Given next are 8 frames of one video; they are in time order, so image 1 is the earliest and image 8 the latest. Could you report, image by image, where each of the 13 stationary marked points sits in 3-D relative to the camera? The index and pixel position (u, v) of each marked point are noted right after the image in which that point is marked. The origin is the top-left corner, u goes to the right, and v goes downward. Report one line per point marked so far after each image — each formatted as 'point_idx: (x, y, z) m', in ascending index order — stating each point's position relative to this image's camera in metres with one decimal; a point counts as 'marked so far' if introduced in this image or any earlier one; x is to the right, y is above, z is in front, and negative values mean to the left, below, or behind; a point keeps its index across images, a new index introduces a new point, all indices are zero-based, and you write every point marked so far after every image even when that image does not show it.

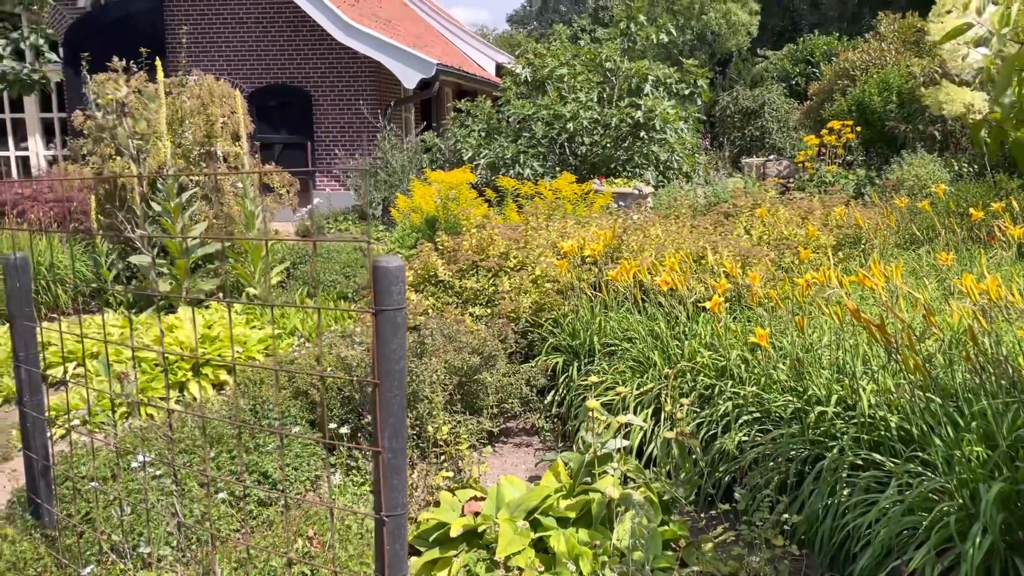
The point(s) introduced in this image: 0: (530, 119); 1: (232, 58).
0: (+0.2, +1.9, +9.7) m
1: (-3.9, +3.2, +11.9) m
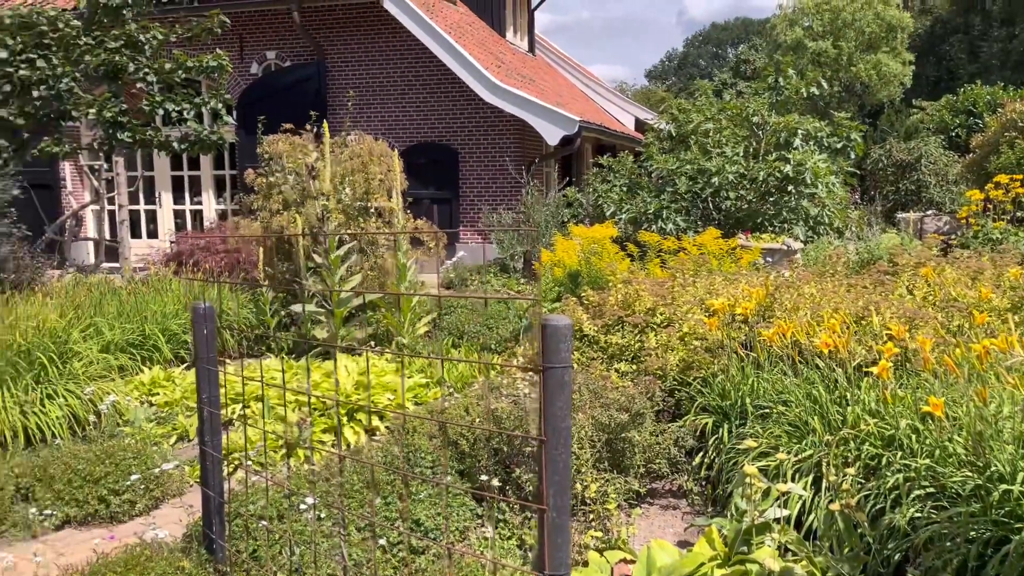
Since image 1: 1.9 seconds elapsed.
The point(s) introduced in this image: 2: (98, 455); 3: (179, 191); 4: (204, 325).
0: (+1.9, +1.3, +9.6) m
1: (-1.9, +2.5, +12.5) m
2: (-2.0, -0.8, +4.1) m
3: (-5.3, +1.5, +13.3) m
4: (-1.1, -0.1, +2.9) m
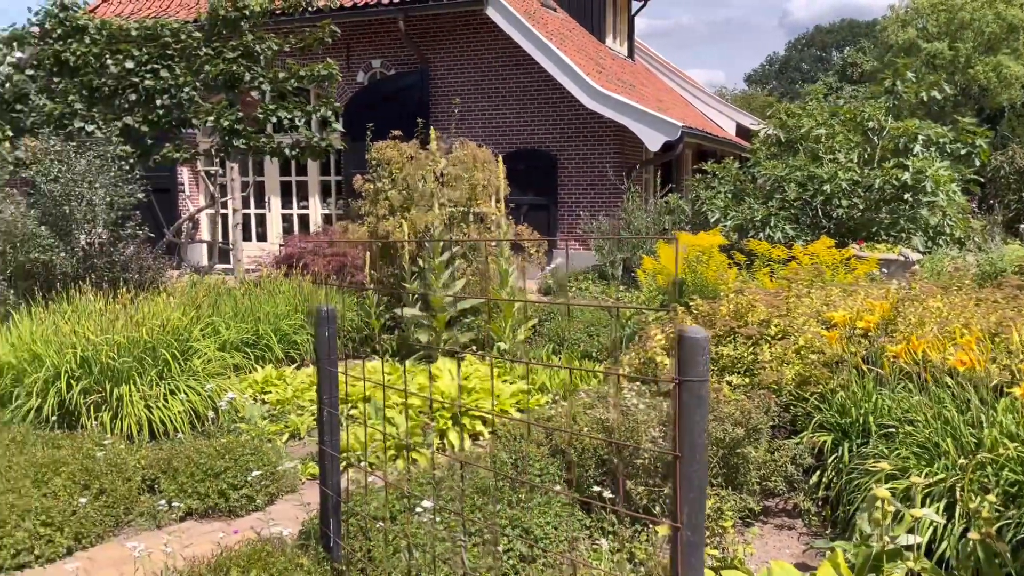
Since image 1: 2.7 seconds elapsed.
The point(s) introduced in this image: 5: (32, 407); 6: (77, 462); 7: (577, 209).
0: (+3.0, +1.2, +9.3) m
1: (-0.4, +2.4, +12.6) m
2: (-1.5, -0.8, +4.3) m
3: (-3.7, +1.5, +13.8) m
4: (-0.7, -0.1, +3.0) m
5: (-2.8, -0.7, +4.9) m
6: (-2.1, -0.8, +4.0) m
7: (+0.9, +1.2, +12.2) m
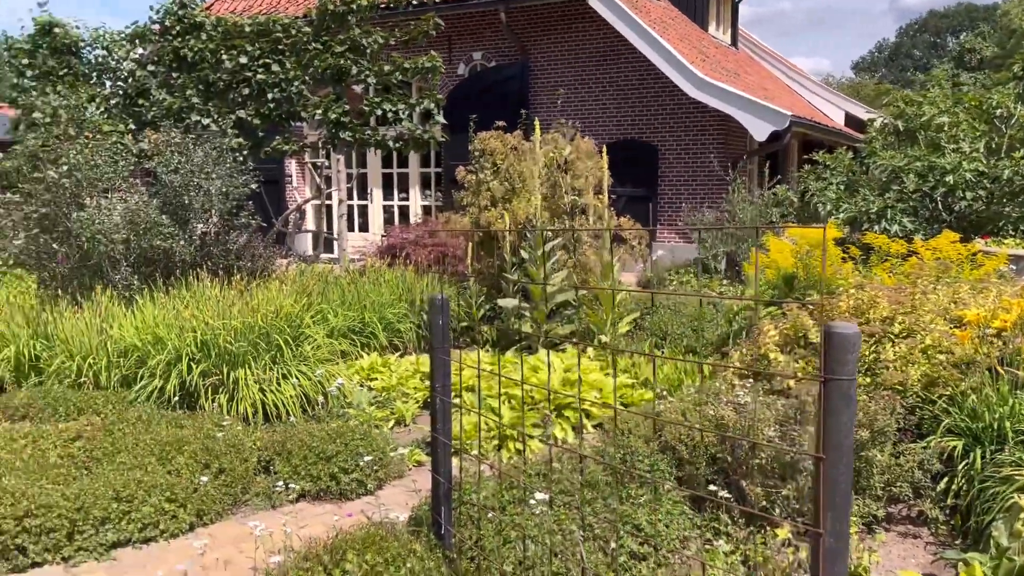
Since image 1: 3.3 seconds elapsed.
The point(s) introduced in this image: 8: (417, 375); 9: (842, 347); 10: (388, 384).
0: (+4.1, +1.2, +8.9) m
1: (+1.1, +2.6, +12.5) m
2: (-0.9, -0.8, +4.4) m
3: (-2.1, +1.7, +14.0) m
4: (-0.3, -0.1, +3.0) m
5: (-2.2, -0.6, +5.2) m
6: (-1.6, -0.8, +4.2) m
7: (+2.4, +1.2, +12.0) m
8: (-0.7, -0.6, +5.9) m
9: (+0.6, -0.1, +1.6) m
10: (-0.8, -0.6, +5.7) m
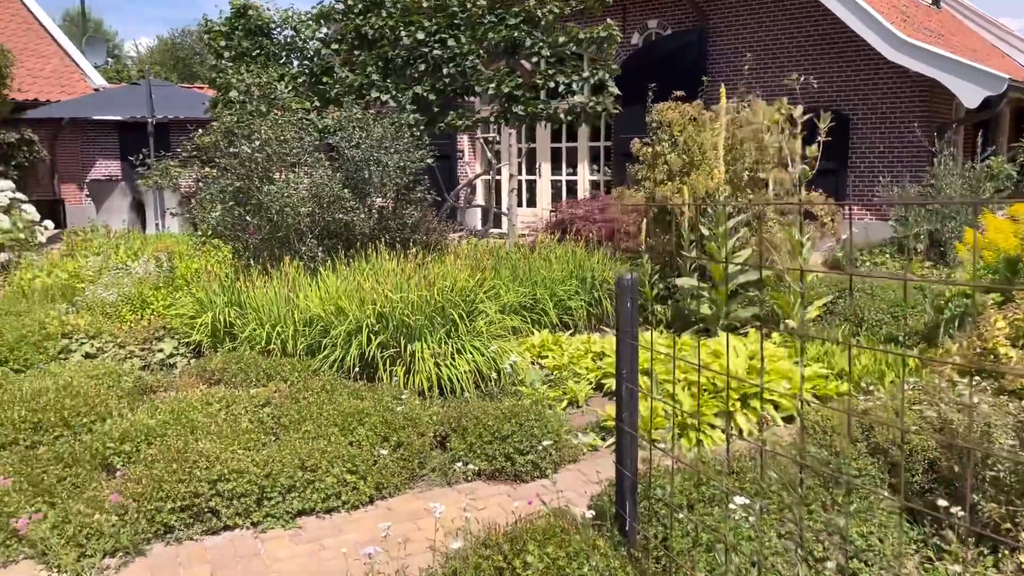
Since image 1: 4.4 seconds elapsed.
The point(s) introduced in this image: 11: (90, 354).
0: (+5.8, +1.4, +7.7) m
1: (+3.6, +2.8, +11.8) m
2: (0.0, -0.6, +4.3) m
3: (+0.8, +2.1, +13.9) m
4: (+0.4, 0.0, +2.8) m
5: (-1.1, -0.4, +5.3) m
6: (-0.7, -0.6, +4.2) m
7: (+4.7, +1.5, +11.1) m
8: (+0.5, -0.5, +5.7) m
9: (+1.0, -0.1, +1.3) m
10: (+0.3, -0.5, +5.5) m
11: (-3.0, -0.5, +6.0) m
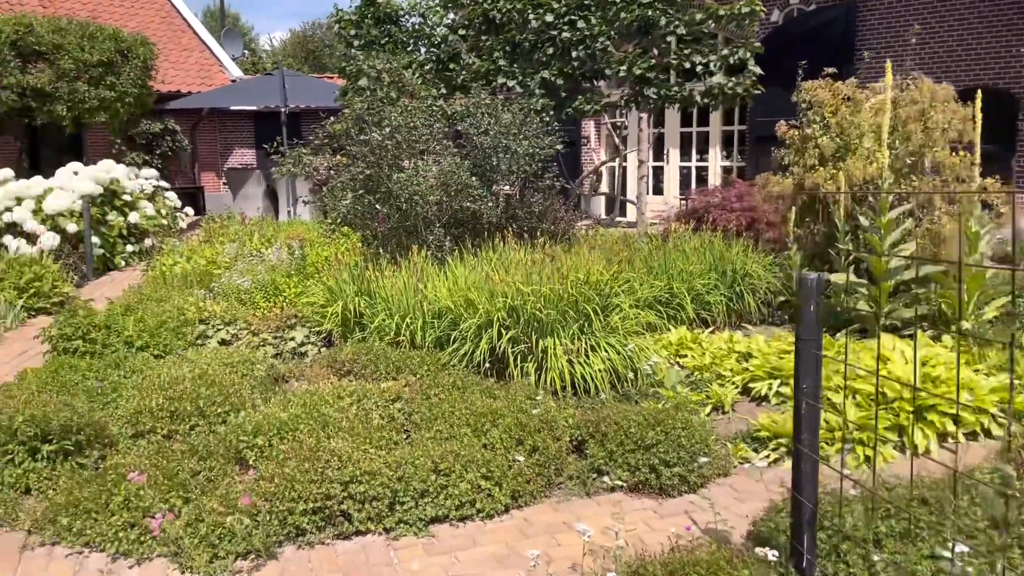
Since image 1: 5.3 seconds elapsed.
0: (+6.9, +1.3, +6.5) m
1: (+5.3, +2.9, +10.8) m
2: (+0.6, -0.6, +3.9) m
3: (+2.8, +2.2, +13.3) m
4: (+0.9, 0.0, +2.4) m
5: (-0.3, -0.4, +5.1) m
6: (0.0, -0.6, +4.0) m
7: (+6.3, +1.5, +10.0) m
8: (+1.4, -0.4, +5.3) m
9: (+1.3, -0.1, +0.8) m
10: (+1.2, -0.5, +5.2) m
11: (-2.0, -0.4, +6.0) m
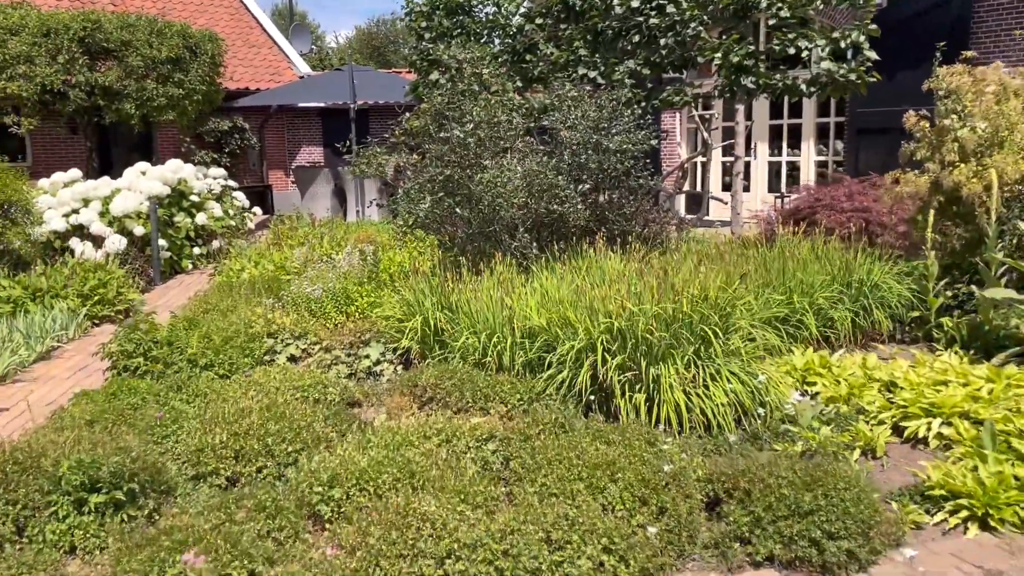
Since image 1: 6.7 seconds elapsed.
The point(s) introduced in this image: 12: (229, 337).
0: (+7.6, +1.2, +5.3) m
1: (+6.3, +2.8, +9.8) m
2: (+1.1, -0.7, +3.3) m
3: (+3.9, +2.2, +12.4) m
4: (+1.2, -0.2, +1.7) m
5: (+0.3, -0.5, +4.5) m
6: (+0.5, -0.7, +3.3) m
7: (+7.2, +1.4, +8.9) m
8: (+2.0, -0.5, +4.6) m
9: (+1.5, -0.3, +0.1) m
10: (+1.7, -0.6, +4.4) m
11: (-1.4, -0.5, +5.5) m
12: (-1.9, -0.3, +5.5) m
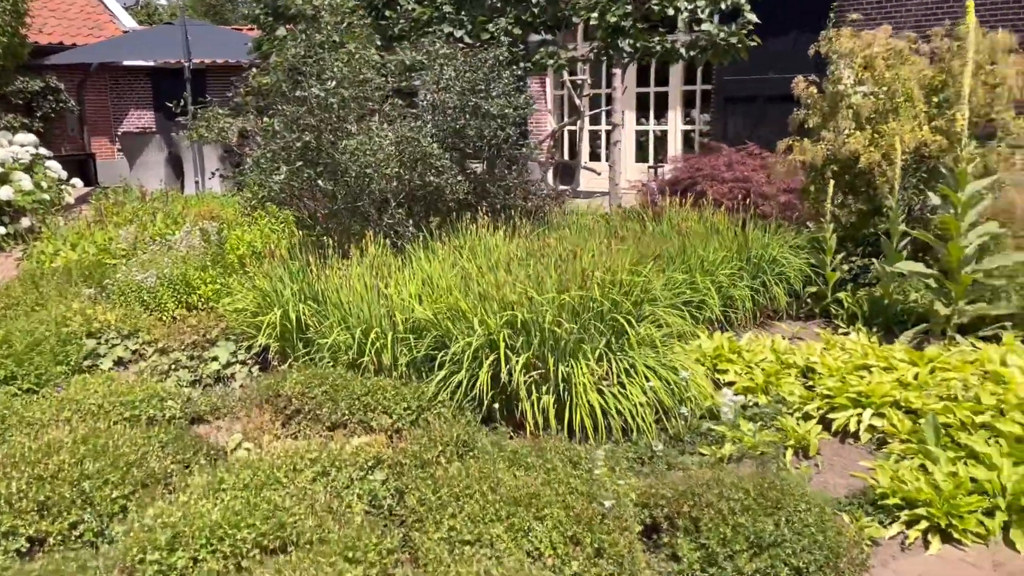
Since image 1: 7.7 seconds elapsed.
0: (+6.7, +1.5, +5.9) m
1: (+4.7, +3.2, +10.0) m
2: (+0.8, -0.7, +2.8) m
3: (+1.9, +2.6, +12.2) m
4: (+1.1, -0.2, +1.2) m
5: (-0.2, -0.4, +3.8) m
6: (+0.1, -0.7, +2.7) m
7: (+5.8, +1.8, +9.3) m
8: (+1.4, -0.4, +4.2) m
9: (+1.7, -0.3, -0.3) m
10: (+1.2, -0.5, +4.0) m
11: (-2.1, -0.4, +4.6) m
12: (-2.5, -0.3, +4.5) m
